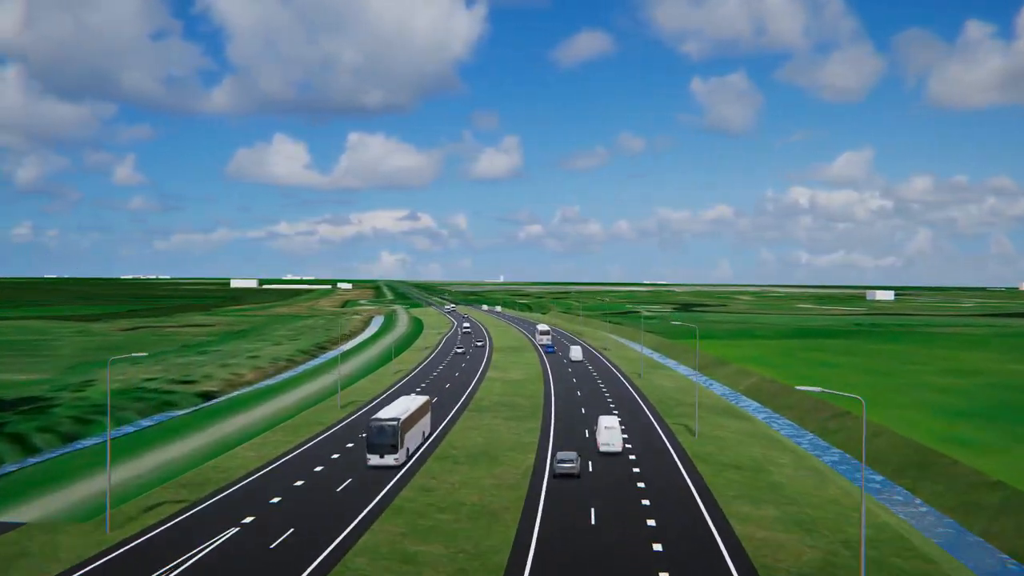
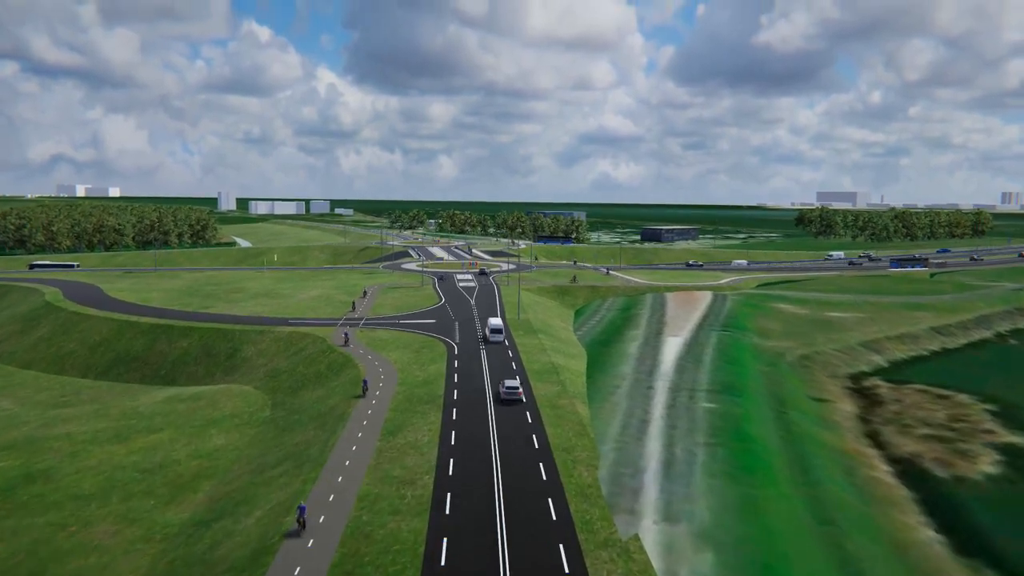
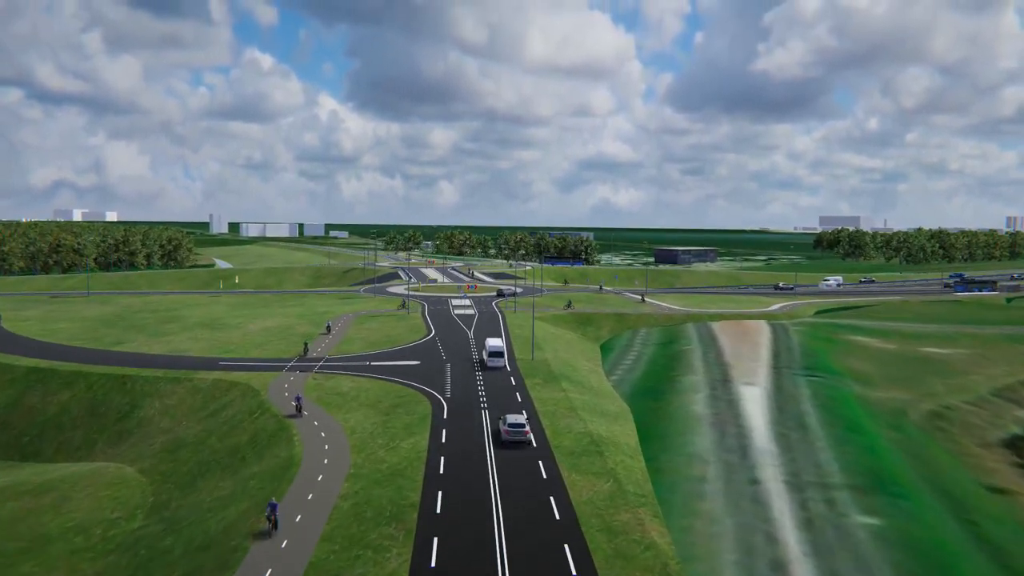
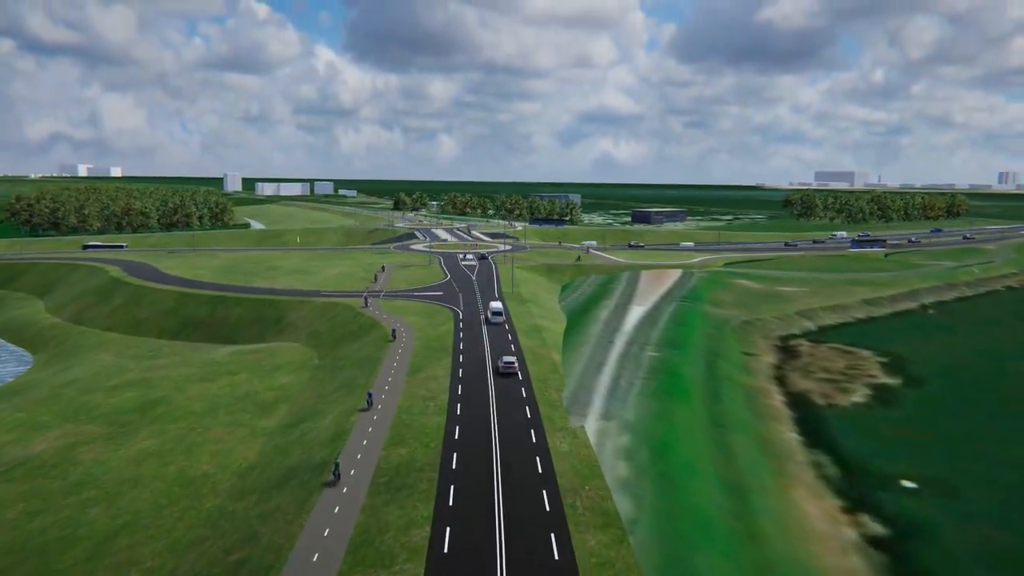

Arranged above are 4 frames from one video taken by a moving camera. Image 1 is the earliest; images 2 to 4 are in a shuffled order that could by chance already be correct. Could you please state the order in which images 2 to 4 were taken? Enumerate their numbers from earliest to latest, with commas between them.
4, 2, 3
